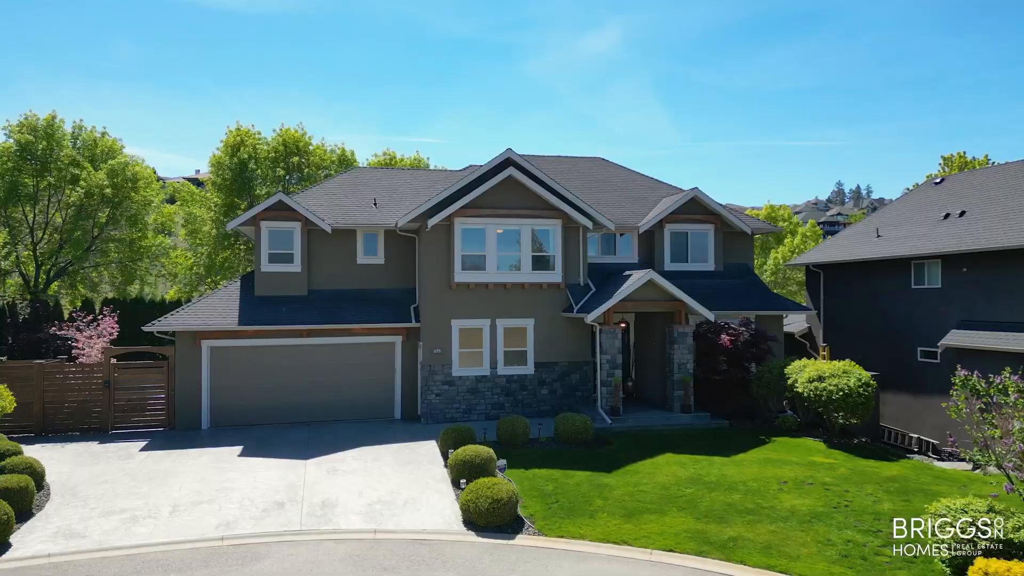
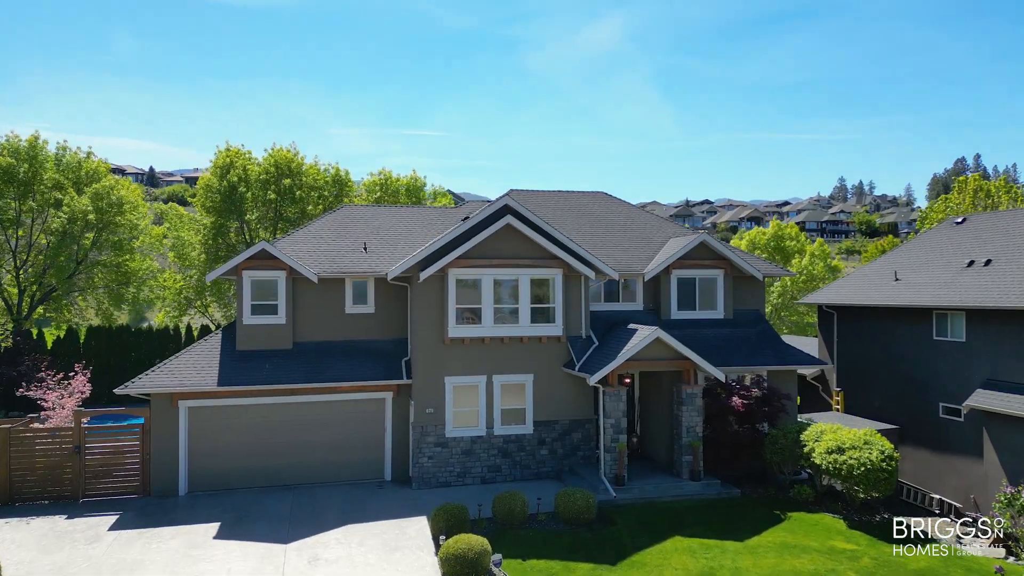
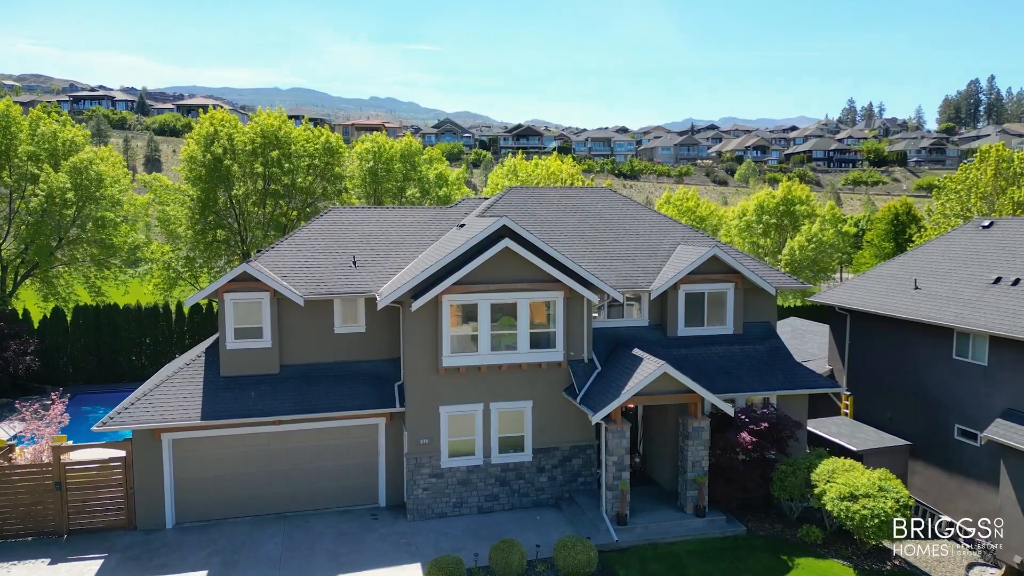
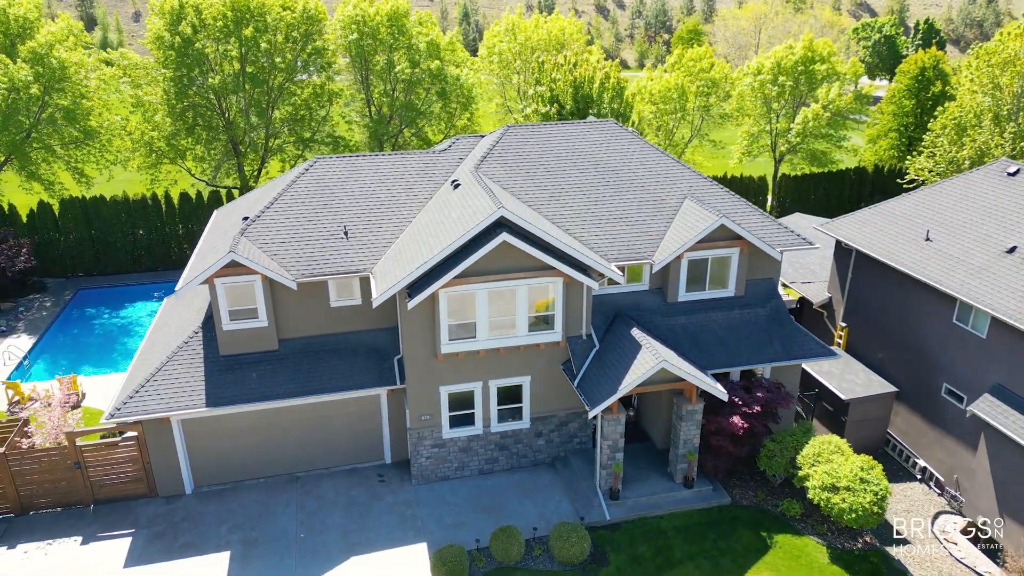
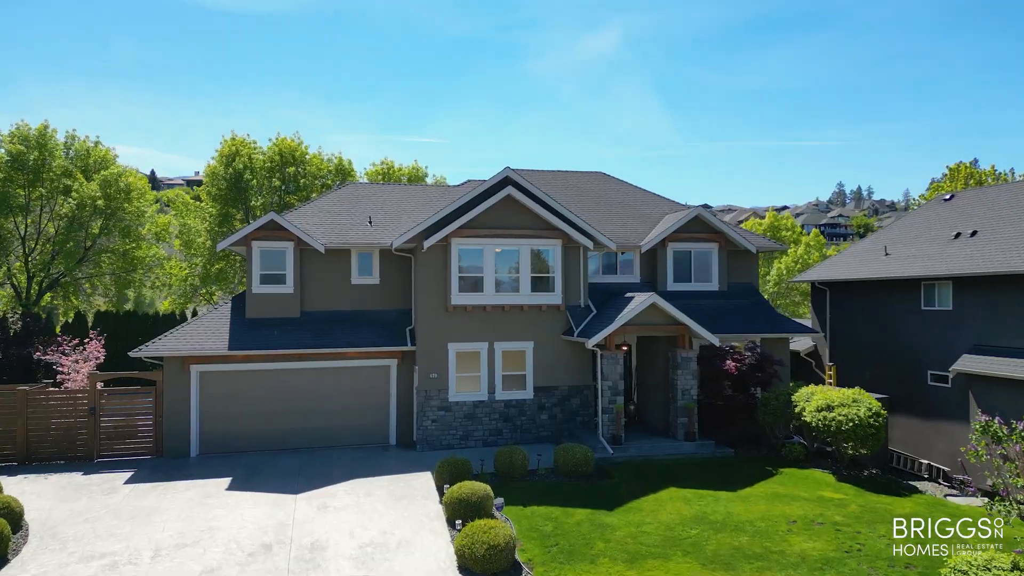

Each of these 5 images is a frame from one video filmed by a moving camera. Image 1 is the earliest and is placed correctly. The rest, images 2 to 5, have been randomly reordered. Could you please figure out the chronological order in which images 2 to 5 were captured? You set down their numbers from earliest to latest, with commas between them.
5, 2, 3, 4
